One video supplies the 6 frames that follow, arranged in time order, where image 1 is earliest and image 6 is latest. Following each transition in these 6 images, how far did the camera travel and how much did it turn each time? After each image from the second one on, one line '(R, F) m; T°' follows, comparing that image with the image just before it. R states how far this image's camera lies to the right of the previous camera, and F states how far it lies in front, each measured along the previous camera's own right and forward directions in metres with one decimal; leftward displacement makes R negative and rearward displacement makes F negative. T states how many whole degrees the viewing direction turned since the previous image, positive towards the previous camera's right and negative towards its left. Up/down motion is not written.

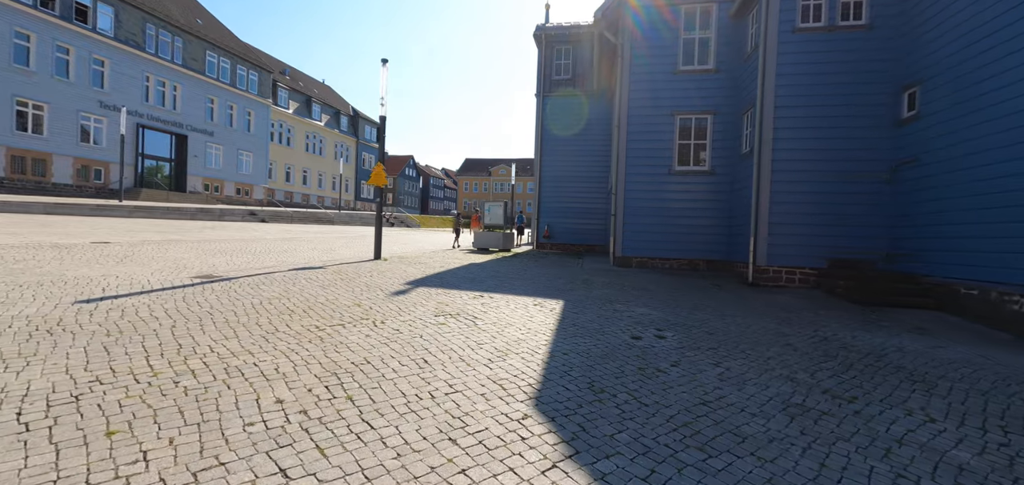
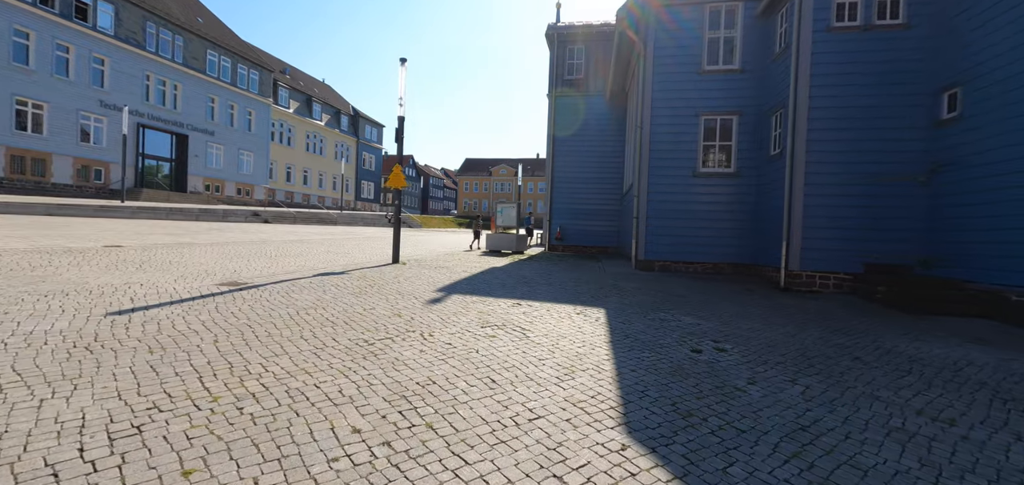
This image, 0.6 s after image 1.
(-0.7, +0.2) m; 0°
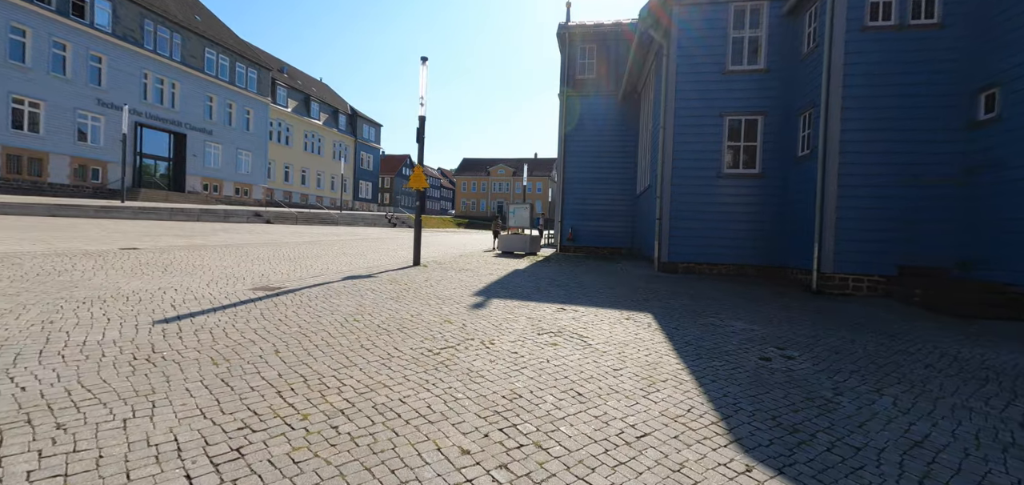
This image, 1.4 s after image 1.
(-0.8, +0.2) m; 0°
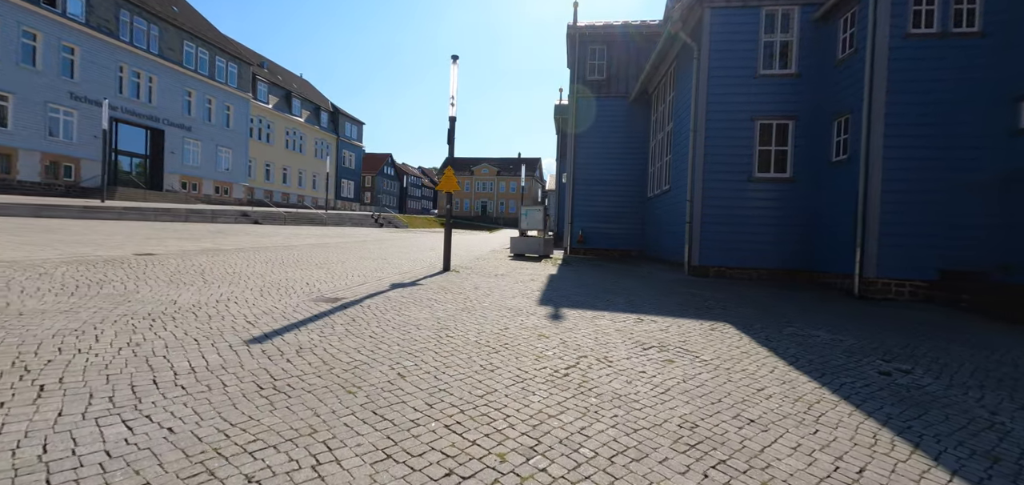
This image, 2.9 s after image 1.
(-1.5, +0.3) m; +2°
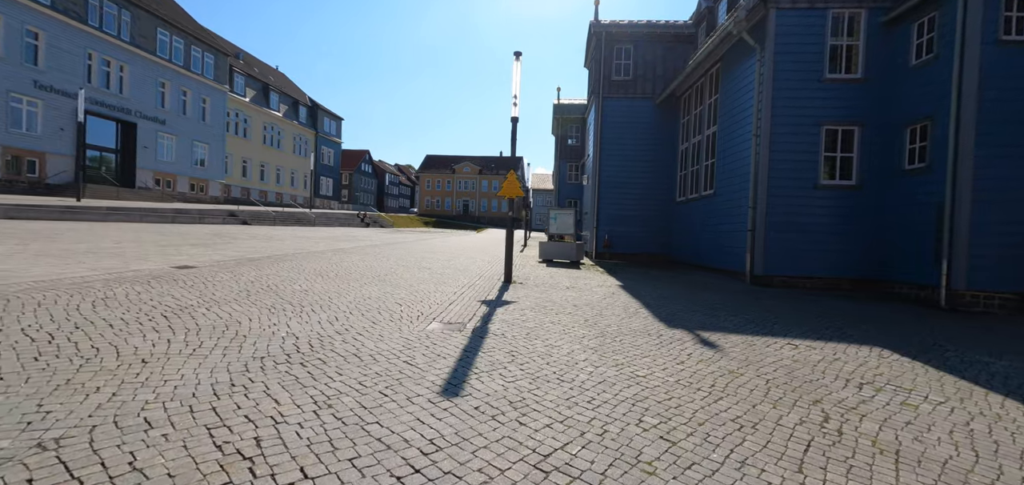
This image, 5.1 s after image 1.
(-2.4, +0.7) m; +3°
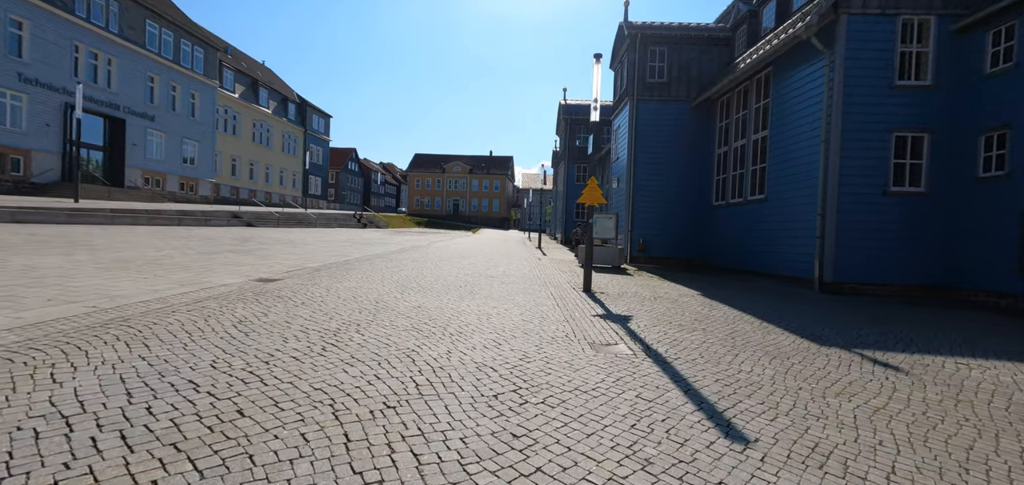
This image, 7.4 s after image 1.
(-2.5, +0.4) m; +2°
